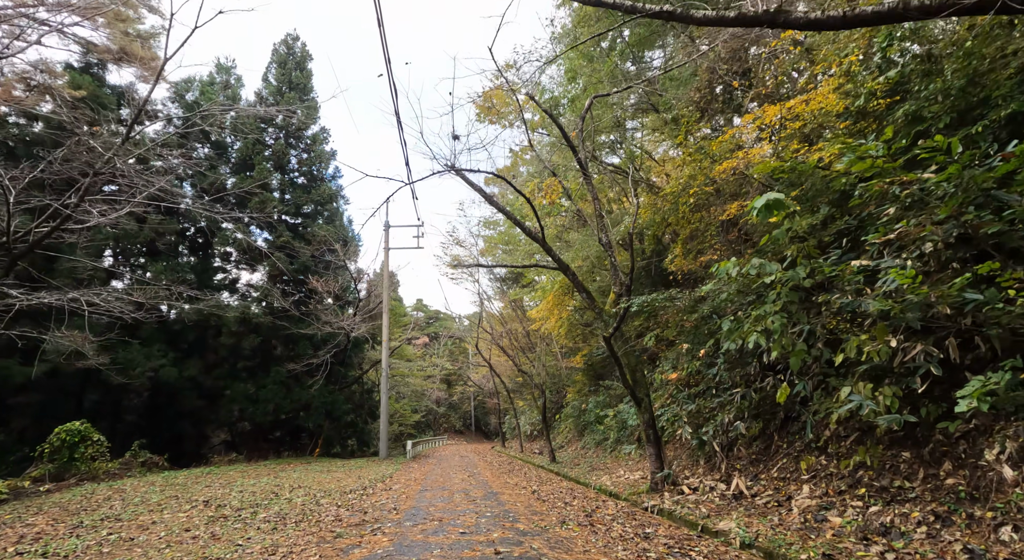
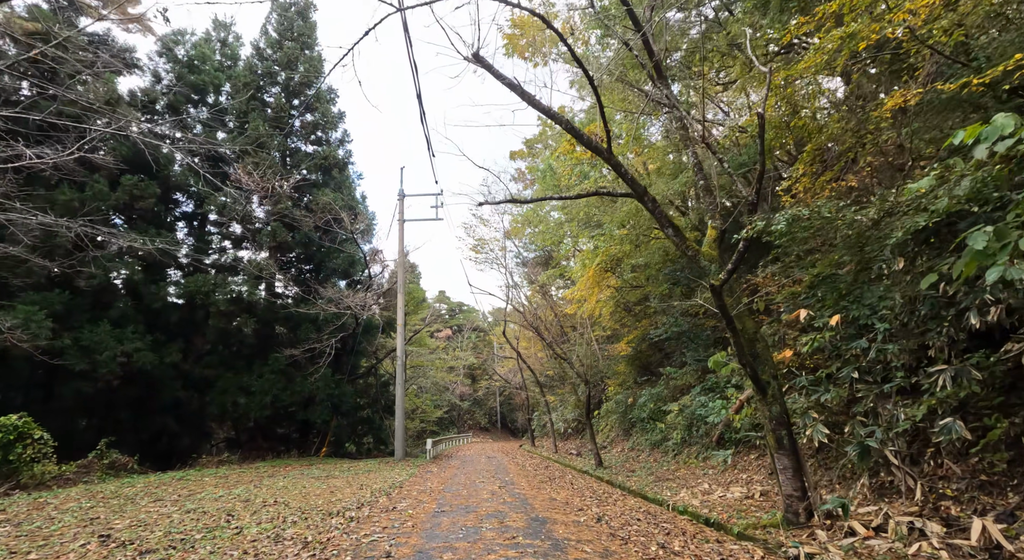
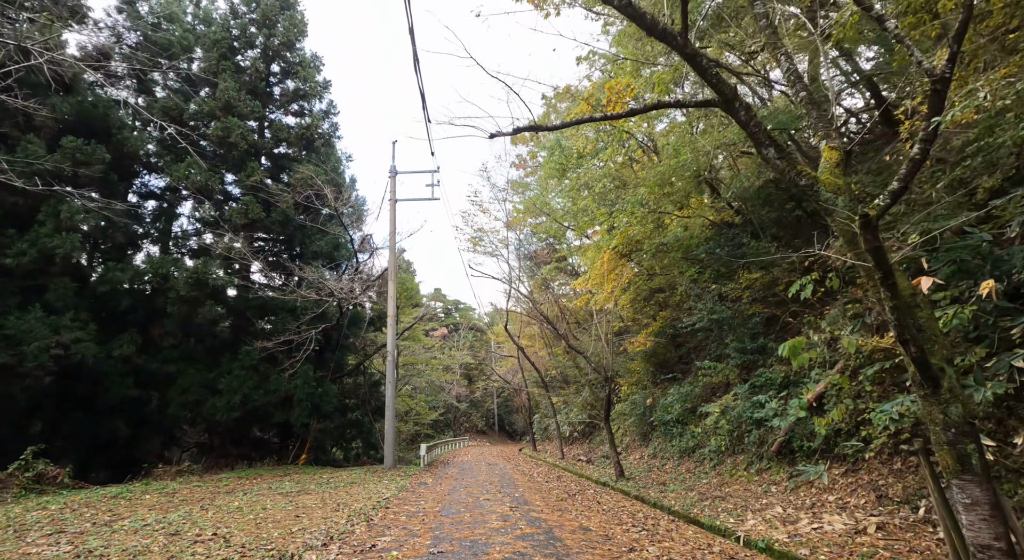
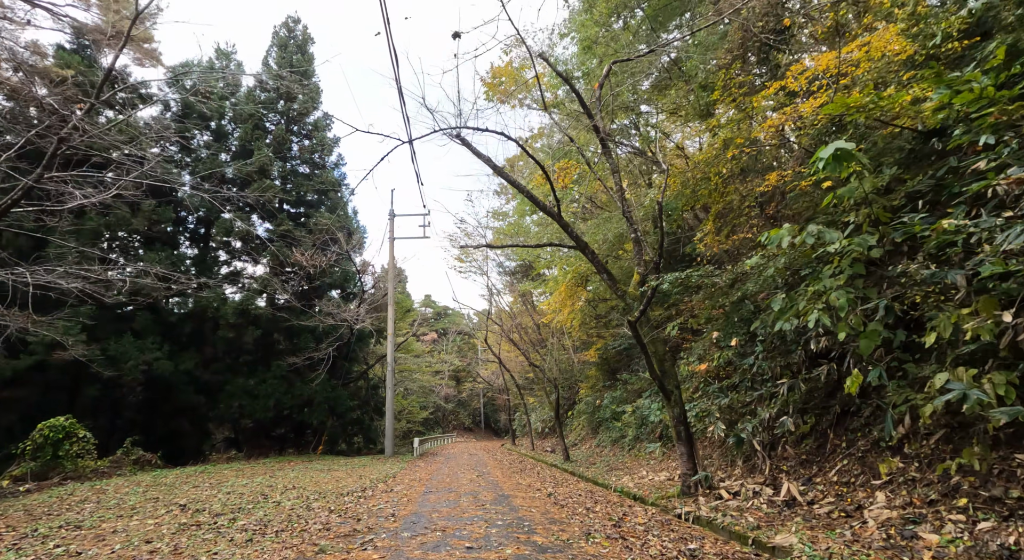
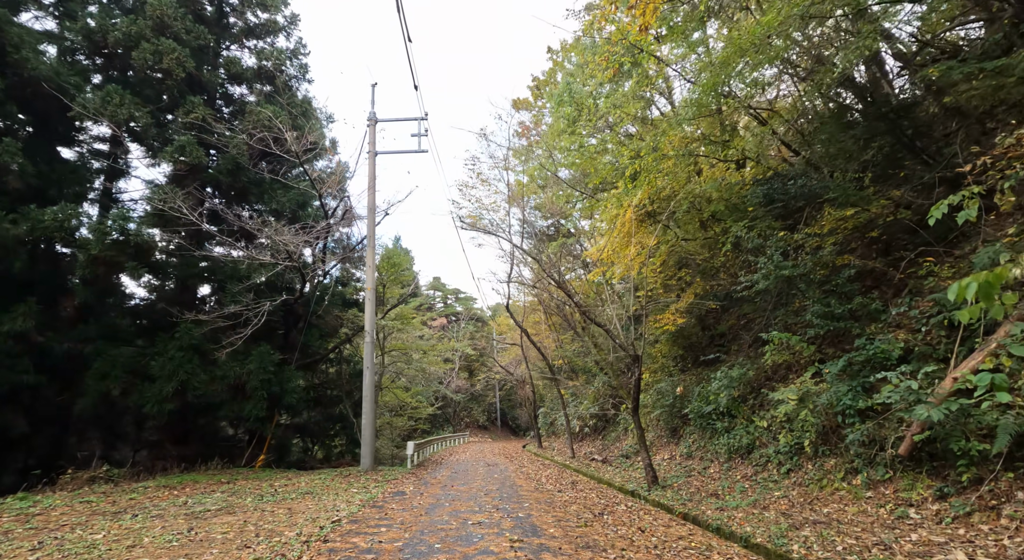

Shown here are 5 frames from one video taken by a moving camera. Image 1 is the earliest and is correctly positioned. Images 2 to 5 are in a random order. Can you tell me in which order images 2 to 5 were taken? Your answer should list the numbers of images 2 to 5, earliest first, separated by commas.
4, 2, 3, 5
